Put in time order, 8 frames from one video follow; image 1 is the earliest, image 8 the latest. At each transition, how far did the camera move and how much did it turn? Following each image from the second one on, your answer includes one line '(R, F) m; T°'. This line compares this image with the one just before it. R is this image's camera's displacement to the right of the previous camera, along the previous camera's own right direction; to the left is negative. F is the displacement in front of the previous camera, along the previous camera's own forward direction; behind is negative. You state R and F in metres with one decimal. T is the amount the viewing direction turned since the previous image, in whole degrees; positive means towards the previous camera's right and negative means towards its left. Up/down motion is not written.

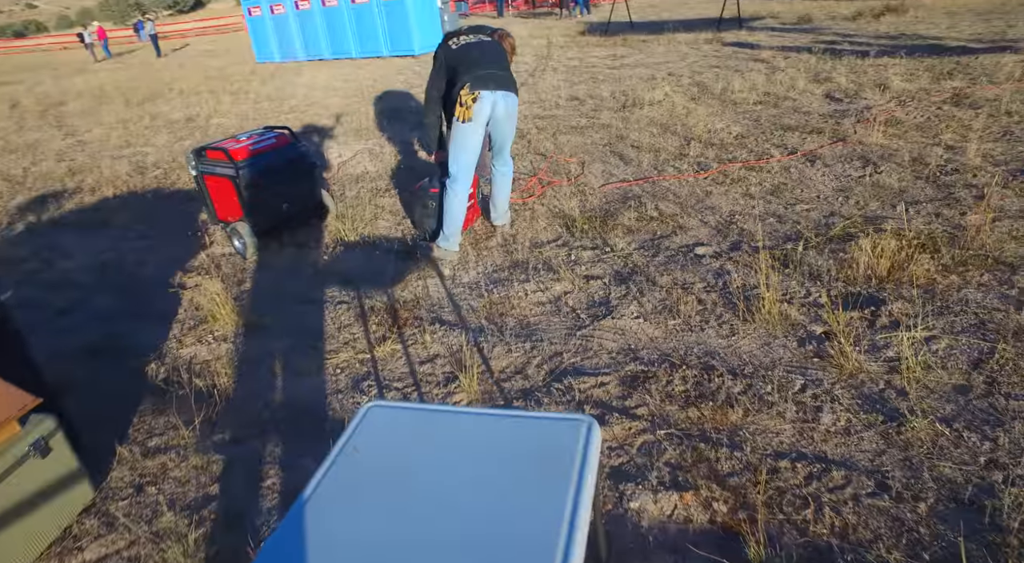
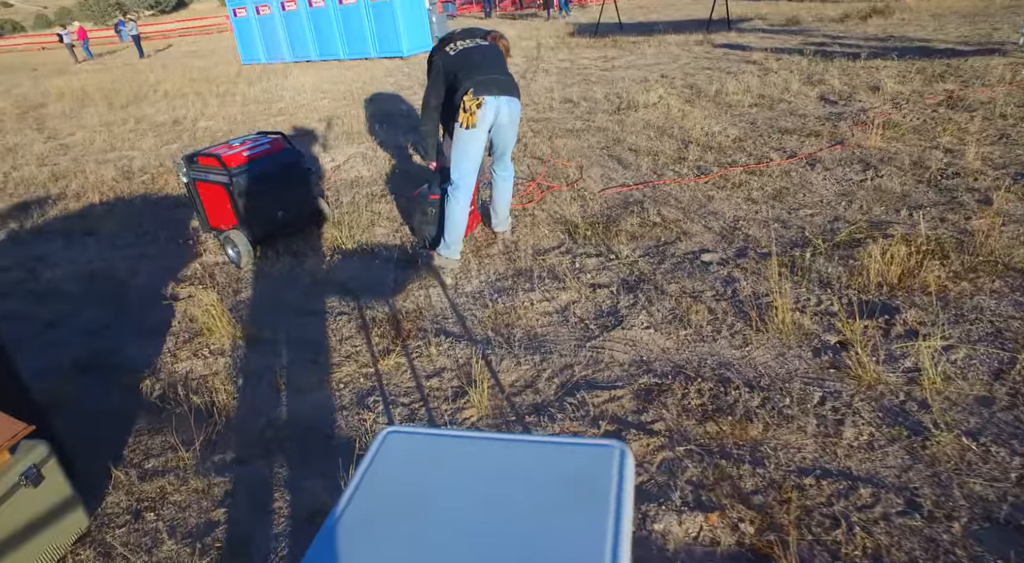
(-0.1, +0.1) m; +1°
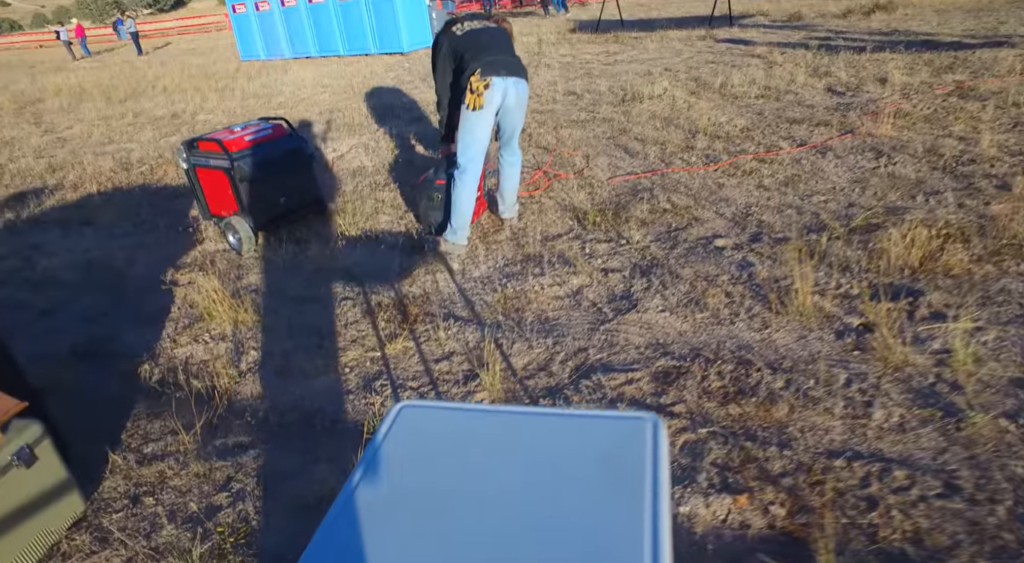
(-0.1, +0.1) m; 0°
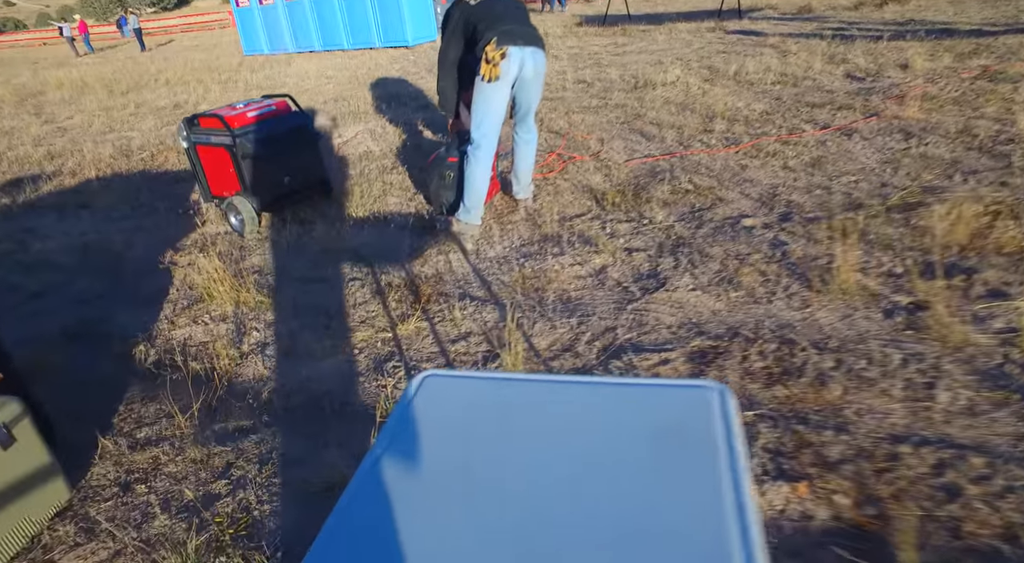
(-0.1, +0.3) m; 0°
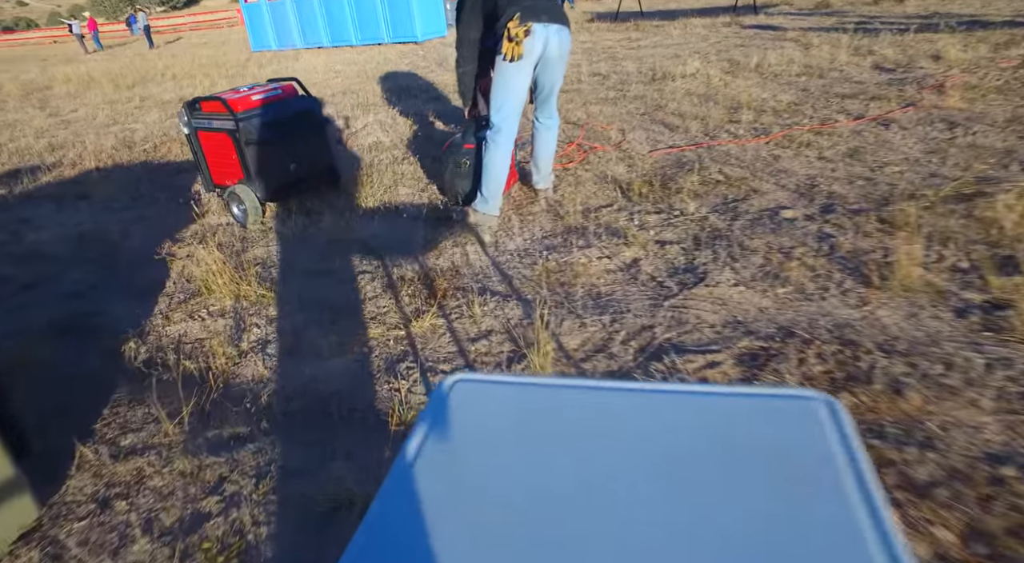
(-0.1, +0.3) m; -1°
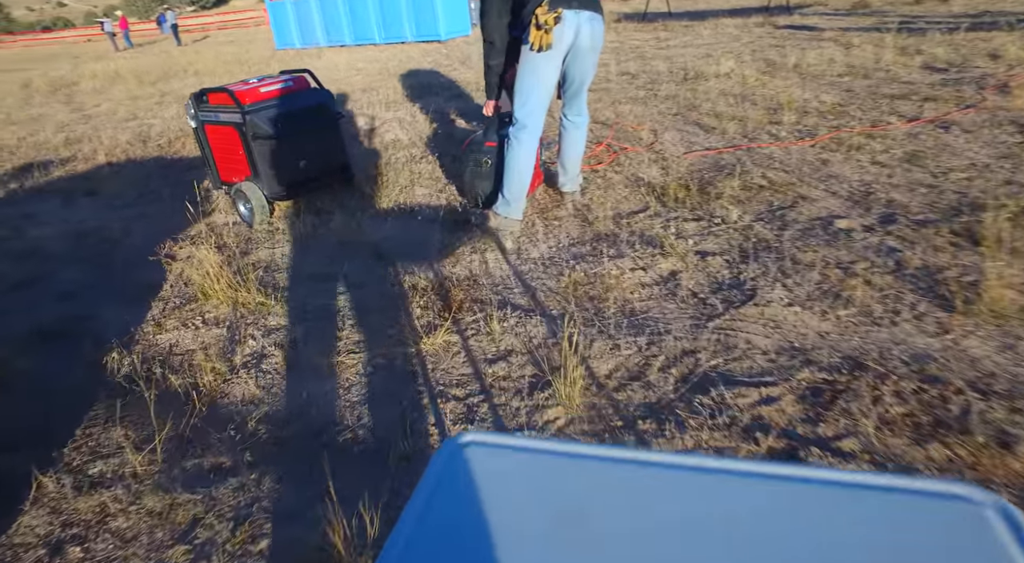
(0.0, +0.4) m; -2°
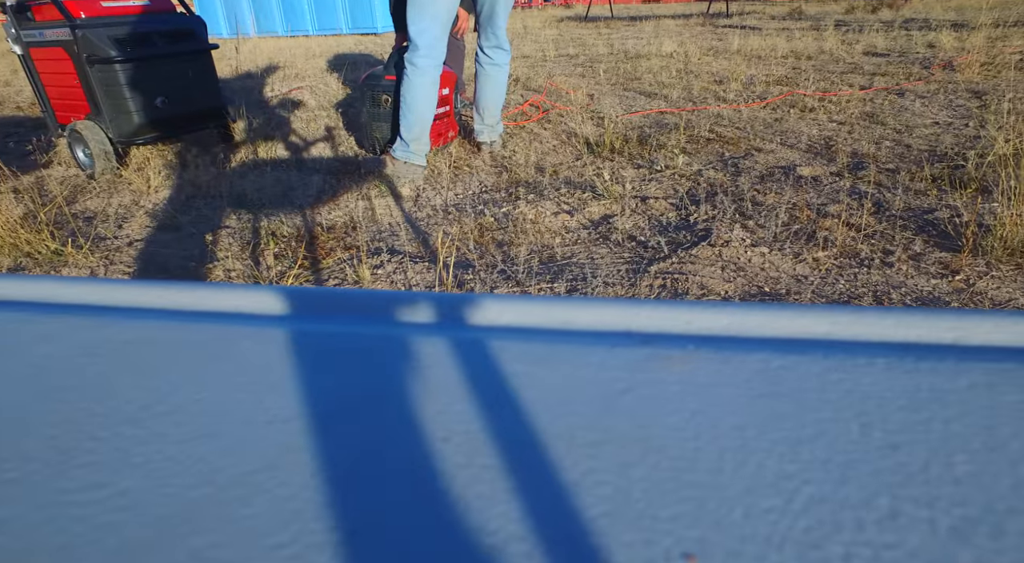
(+0.2, +0.8) m; +5°
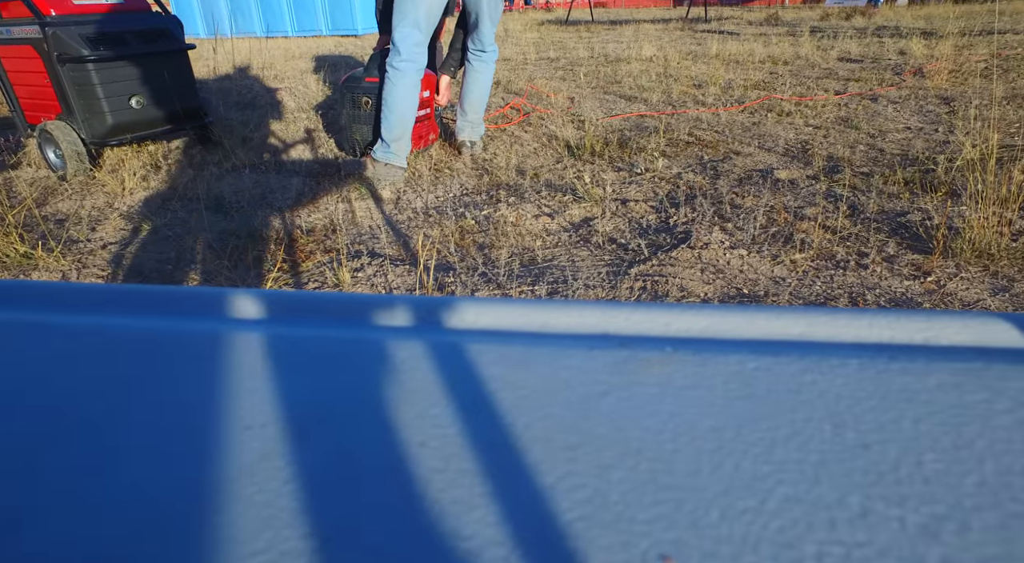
(0.0, 0.0) m; +2°
